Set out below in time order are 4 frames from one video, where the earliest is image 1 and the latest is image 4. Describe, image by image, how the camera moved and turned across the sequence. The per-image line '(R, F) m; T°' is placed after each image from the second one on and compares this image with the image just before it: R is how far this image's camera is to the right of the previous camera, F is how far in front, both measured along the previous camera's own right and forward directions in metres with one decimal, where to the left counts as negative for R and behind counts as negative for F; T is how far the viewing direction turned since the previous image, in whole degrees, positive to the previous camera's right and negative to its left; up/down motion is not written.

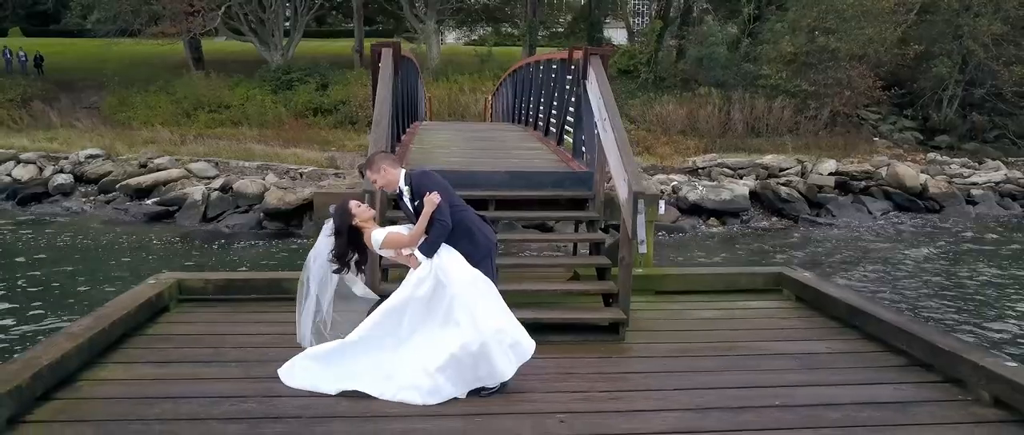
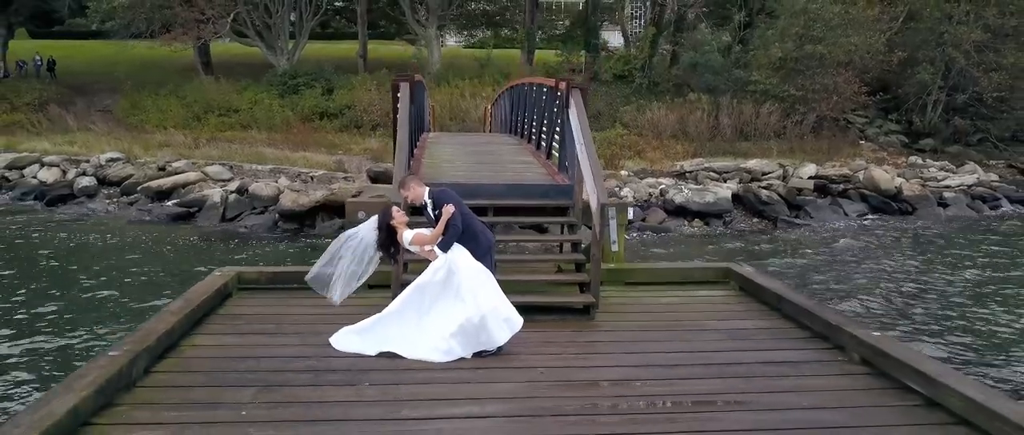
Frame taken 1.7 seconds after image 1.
(0.0, -1.1) m; 0°
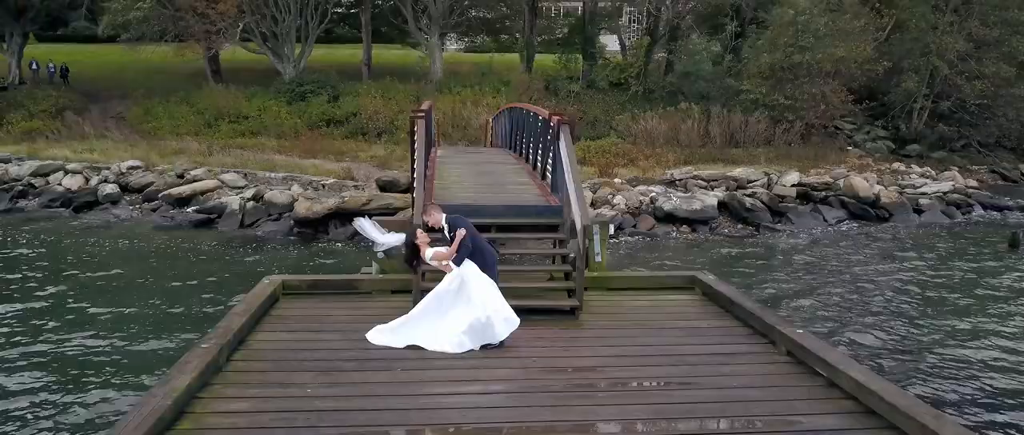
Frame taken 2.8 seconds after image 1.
(0.0, -1.1) m; 0°
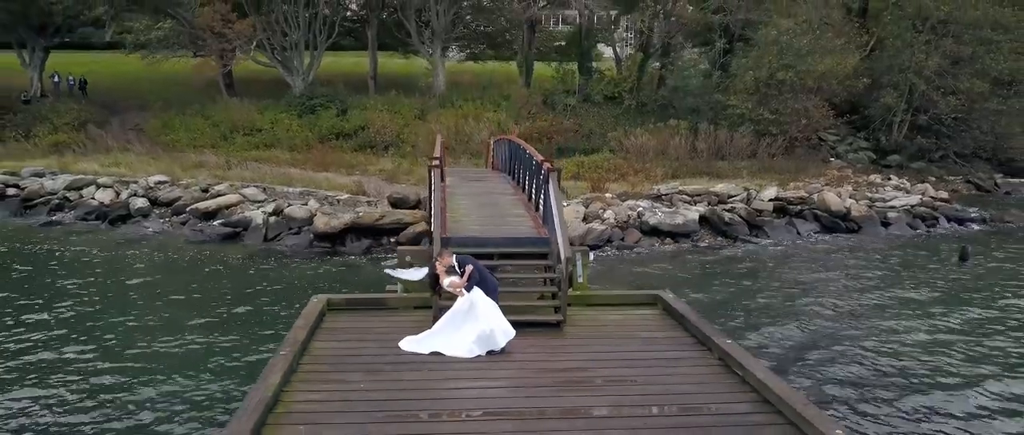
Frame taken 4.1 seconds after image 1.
(0.0, -1.7) m; 0°
